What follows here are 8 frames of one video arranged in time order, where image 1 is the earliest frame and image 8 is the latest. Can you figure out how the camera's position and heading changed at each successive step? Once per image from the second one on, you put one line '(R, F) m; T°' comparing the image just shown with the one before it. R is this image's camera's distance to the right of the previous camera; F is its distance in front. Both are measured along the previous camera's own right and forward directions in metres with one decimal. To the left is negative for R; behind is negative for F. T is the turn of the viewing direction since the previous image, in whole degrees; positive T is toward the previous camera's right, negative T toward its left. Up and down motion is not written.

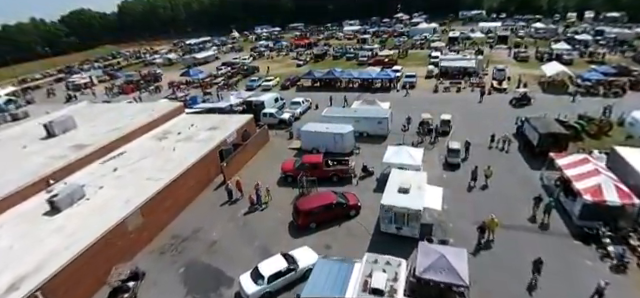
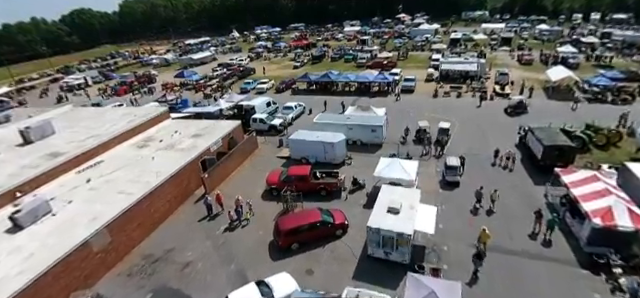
(+1.1, +1.6) m; 0°
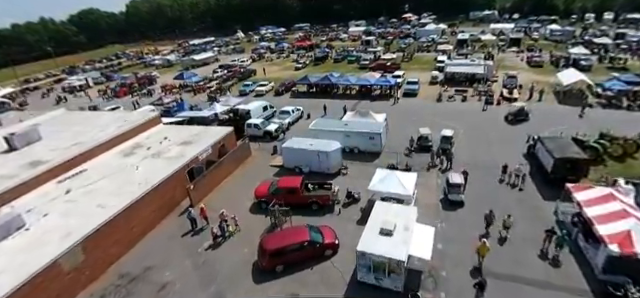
(+1.0, +1.4) m; -1°
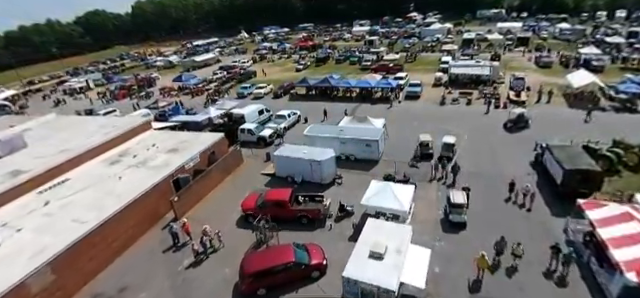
(+1.0, +1.3) m; -1°
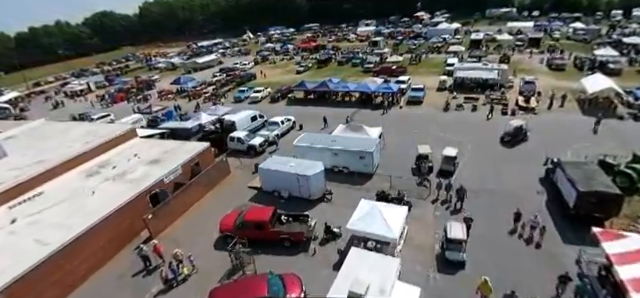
(+1.3, +1.7) m; -1°
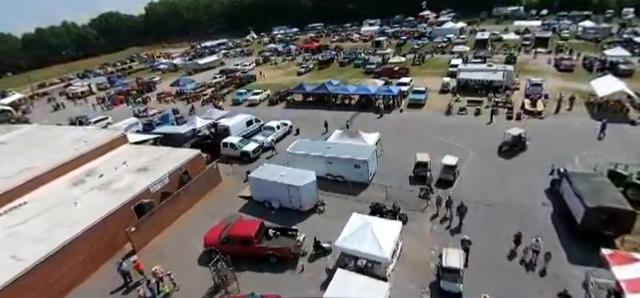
(+0.9, +1.0) m; -1°
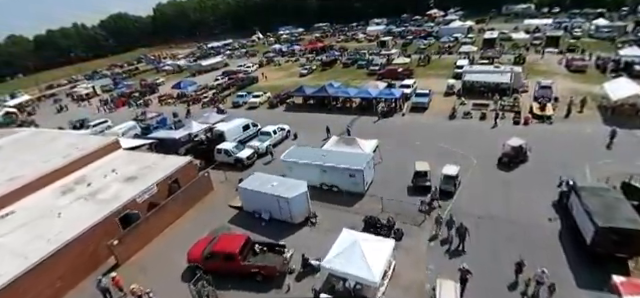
(+1.0, +1.0) m; -1°
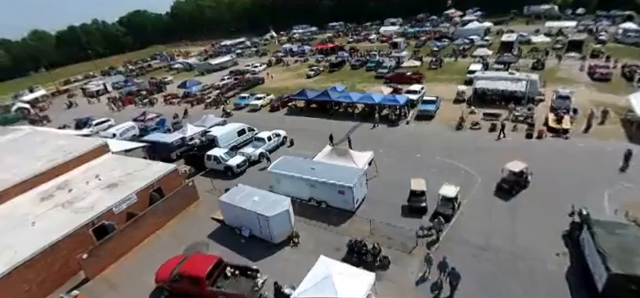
(+1.7, +1.5) m; -3°
